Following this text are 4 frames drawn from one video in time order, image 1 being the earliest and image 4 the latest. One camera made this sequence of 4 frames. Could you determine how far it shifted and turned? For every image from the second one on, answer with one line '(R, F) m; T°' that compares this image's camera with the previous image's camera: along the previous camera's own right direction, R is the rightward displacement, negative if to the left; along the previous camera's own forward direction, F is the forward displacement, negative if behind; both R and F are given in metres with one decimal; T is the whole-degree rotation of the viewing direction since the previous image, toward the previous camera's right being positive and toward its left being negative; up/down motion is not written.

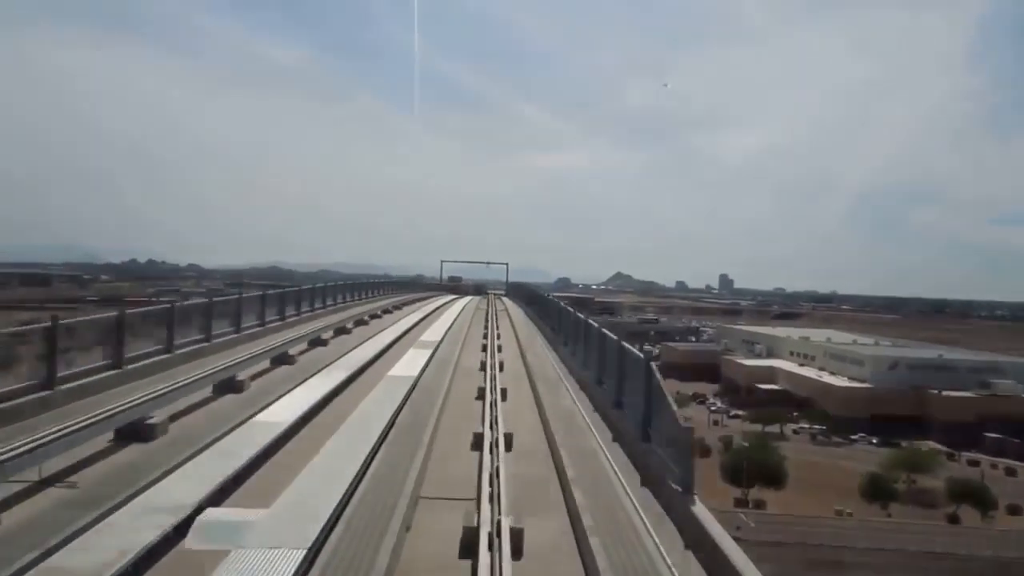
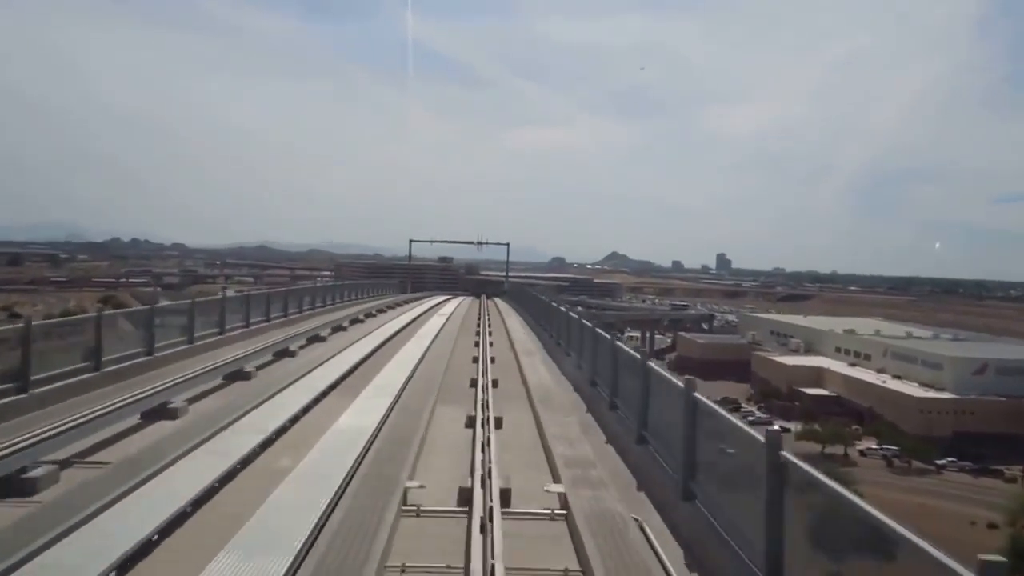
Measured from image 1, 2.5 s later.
(0.0, +2.6) m; 0°
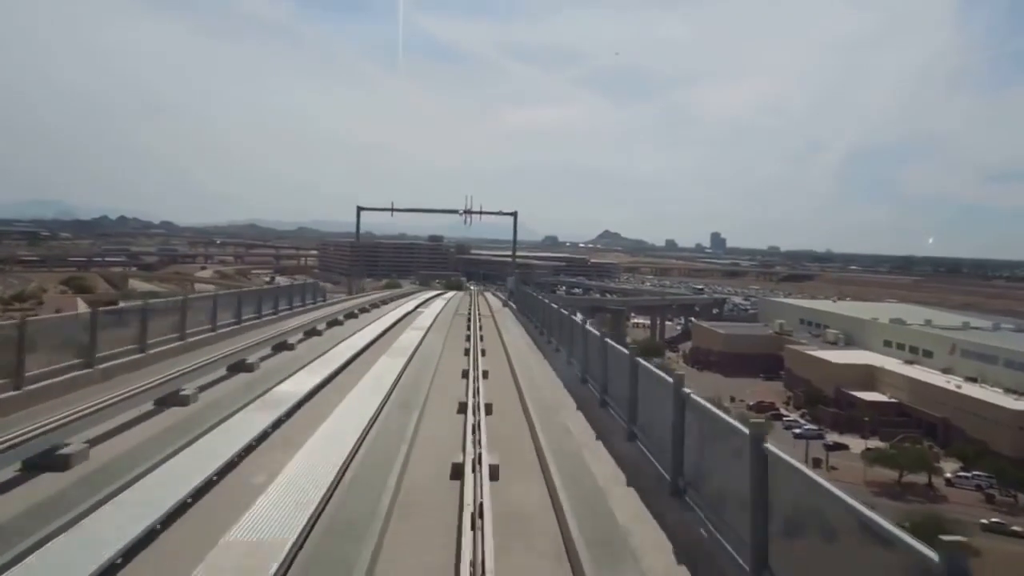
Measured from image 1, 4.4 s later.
(-0.1, +2.1) m; +1°
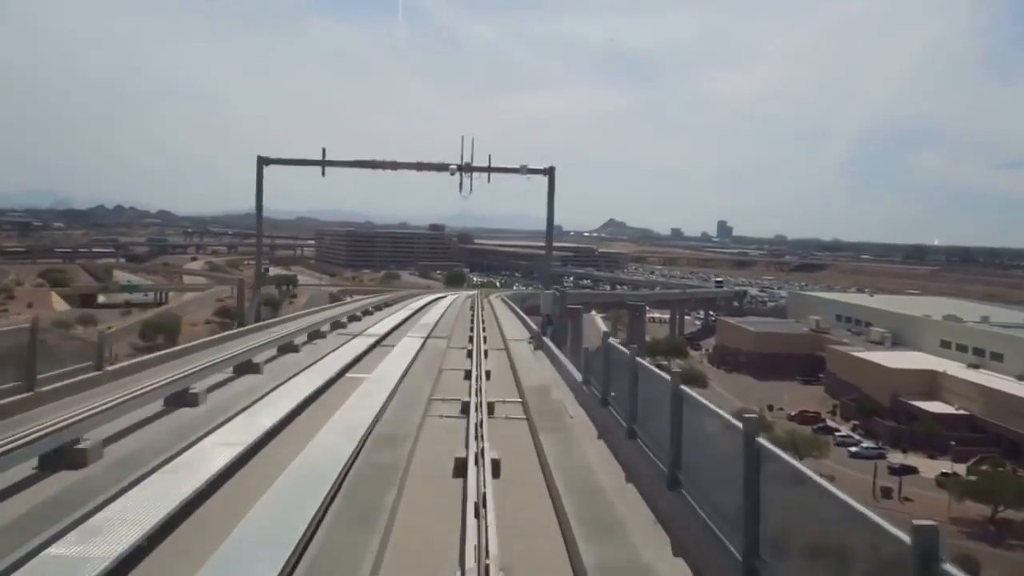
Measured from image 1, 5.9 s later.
(-0.1, +1.4) m; 0°
